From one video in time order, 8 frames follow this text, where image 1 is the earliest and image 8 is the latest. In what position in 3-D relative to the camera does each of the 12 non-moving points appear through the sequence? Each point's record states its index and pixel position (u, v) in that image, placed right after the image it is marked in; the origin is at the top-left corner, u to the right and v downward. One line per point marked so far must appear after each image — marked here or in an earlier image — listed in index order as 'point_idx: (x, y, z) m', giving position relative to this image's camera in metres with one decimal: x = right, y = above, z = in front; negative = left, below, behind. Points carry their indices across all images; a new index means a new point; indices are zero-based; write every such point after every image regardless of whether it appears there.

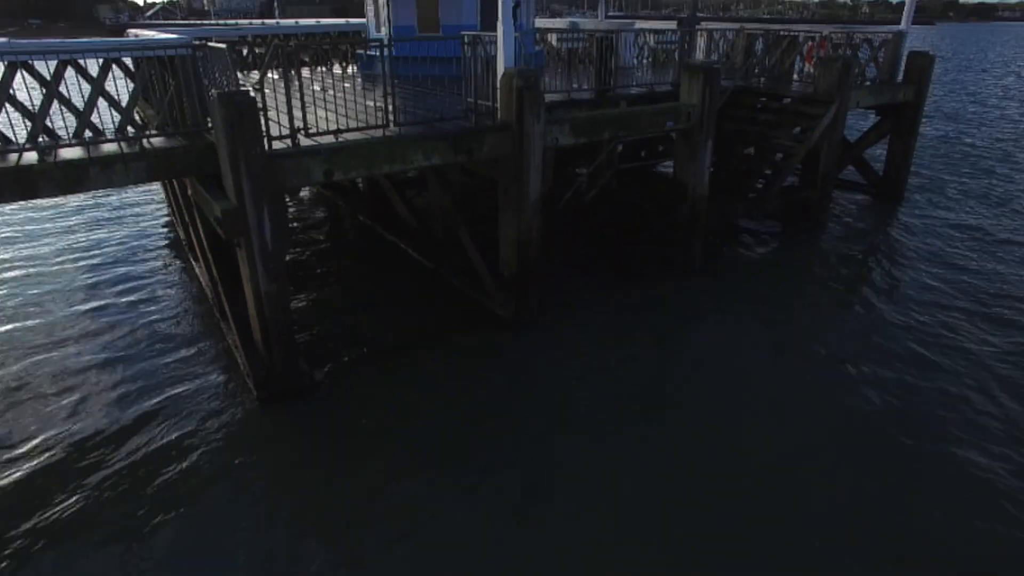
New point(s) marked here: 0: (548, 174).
0: (+0.4, +1.3, +7.5) m
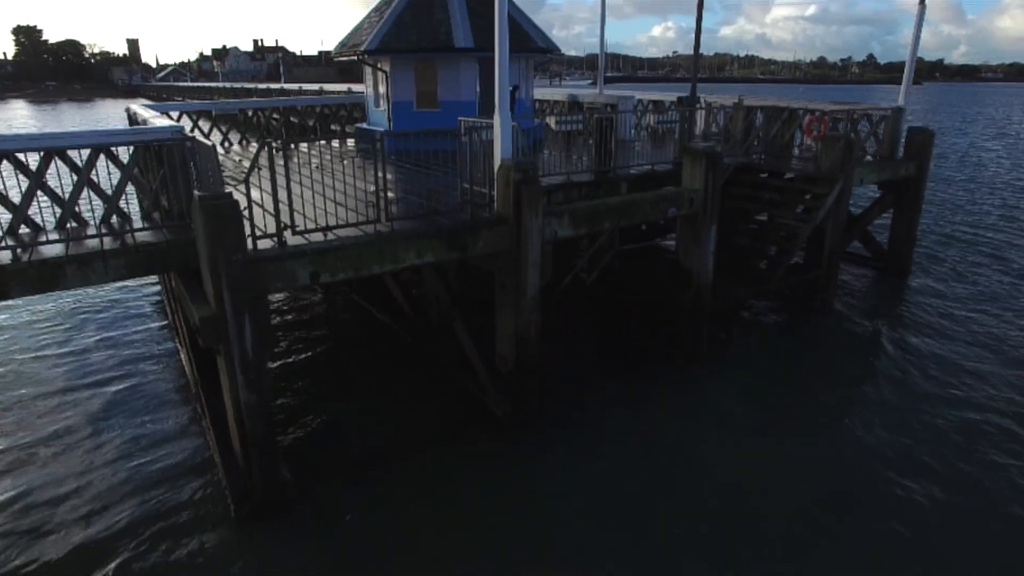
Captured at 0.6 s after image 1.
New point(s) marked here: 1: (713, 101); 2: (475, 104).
0: (+0.4, +0.2, +7.2) m
1: (+4.7, +4.4, +15.7) m
2: (-0.7, +3.5, +12.7) m
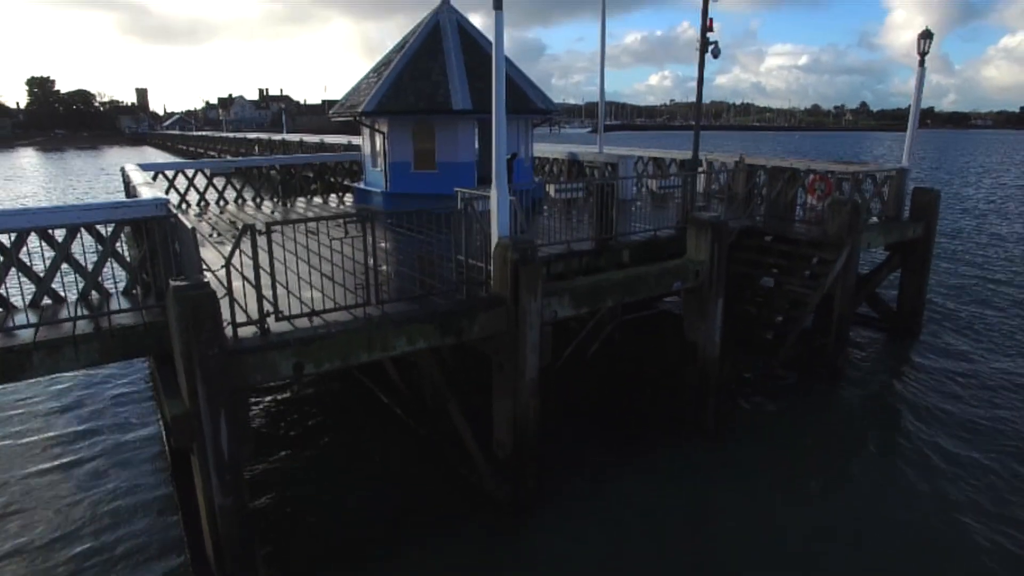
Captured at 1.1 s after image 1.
0: (+0.4, -0.6, +6.8) m
1: (+4.7, +3.0, +15.6) m
2: (-0.7, +2.3, +12.5) m
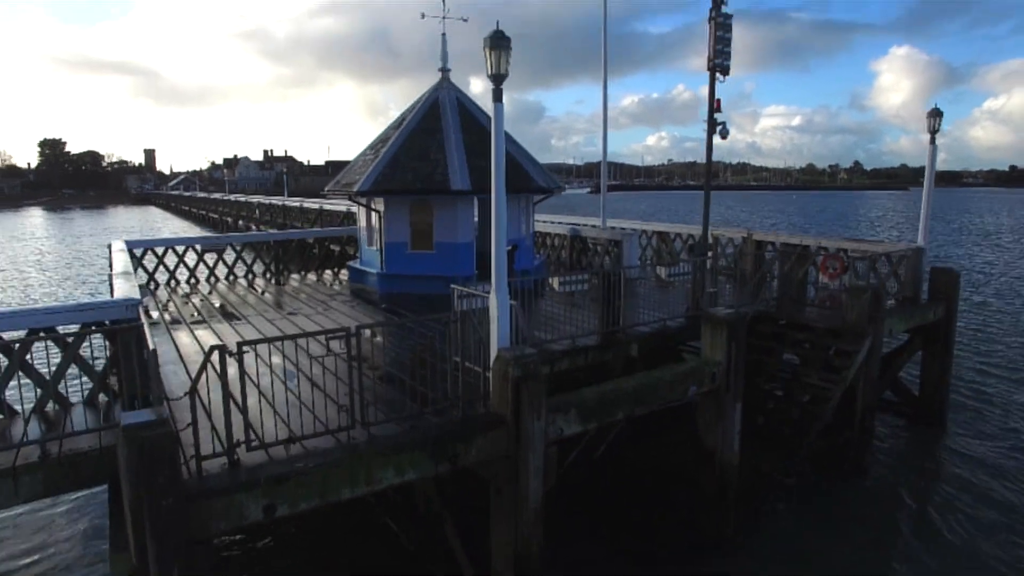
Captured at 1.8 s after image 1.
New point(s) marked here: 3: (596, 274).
0: (+0.4, -1.7, +6.1) m
1: (+4.7, +1.2, +15.2) m
2: (-0.7, +0.8, +12.1) m
3: (+1.1, +0.2, +9.2) m
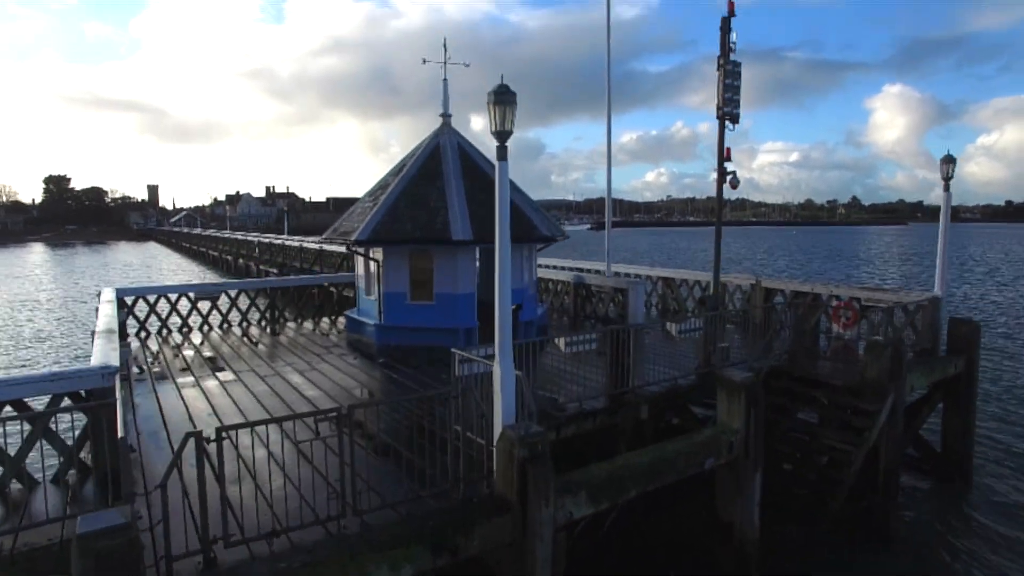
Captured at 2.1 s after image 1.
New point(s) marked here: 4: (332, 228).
0: (+0.4, -2.2, +5.6) m
1: (+4.8, +0.2, +14.8) m
2: (-0.7, -0.2, +11.7) m
3: (+1.2, -0.5, +8.8) m
4: (-3.4, +1.1, +12.6) m
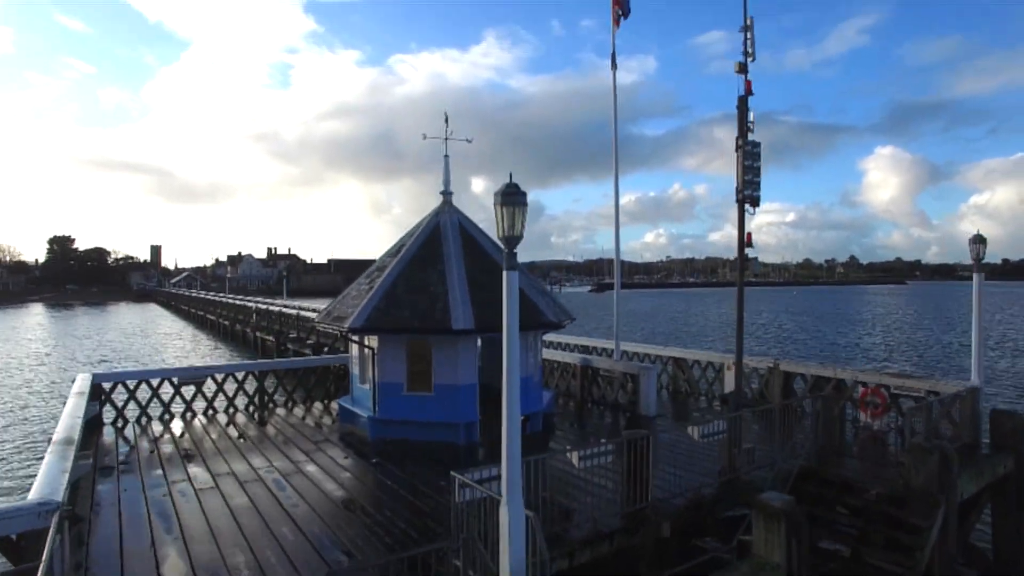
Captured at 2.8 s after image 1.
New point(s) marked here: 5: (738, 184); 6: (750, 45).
0: (+0.5, -3.2, +4.6) m
1: (+4.8, -1.6, +14.0) m
2: (-0.6, -1.6, +10.8) m
3: (+1.3, -1.7, +7.9) m
4: (-3.3, -0.4, +11.9) m
5: (+3.0, +1.4, +8.9) m
6: (+3.3, +3.3, +9.1) m
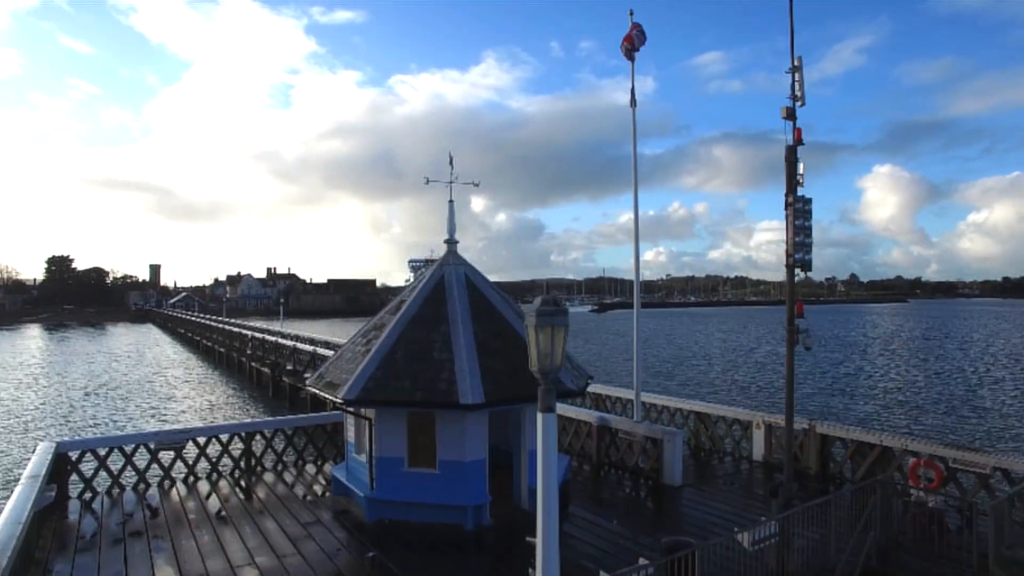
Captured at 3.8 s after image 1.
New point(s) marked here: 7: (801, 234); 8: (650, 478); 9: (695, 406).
0: (+0.7, -3.9, +3.4) m
1: (+5.0, -2.6, +12.8) m
2: (-0.4, -2.5, +9.7) m
3: (+1.5, -2.6, +6.7) m
4: (-3.1, -1.4, +10.7) m
5: (+3.2, +0.5, +7.8) m
6: (+3.4, +2.4, +8.0) m
7: (+3.3, +0.6, +7.7) m
8: (+2.5, -3.4, +12.1) m
9: (+3.9, -2.6, +14.5) m
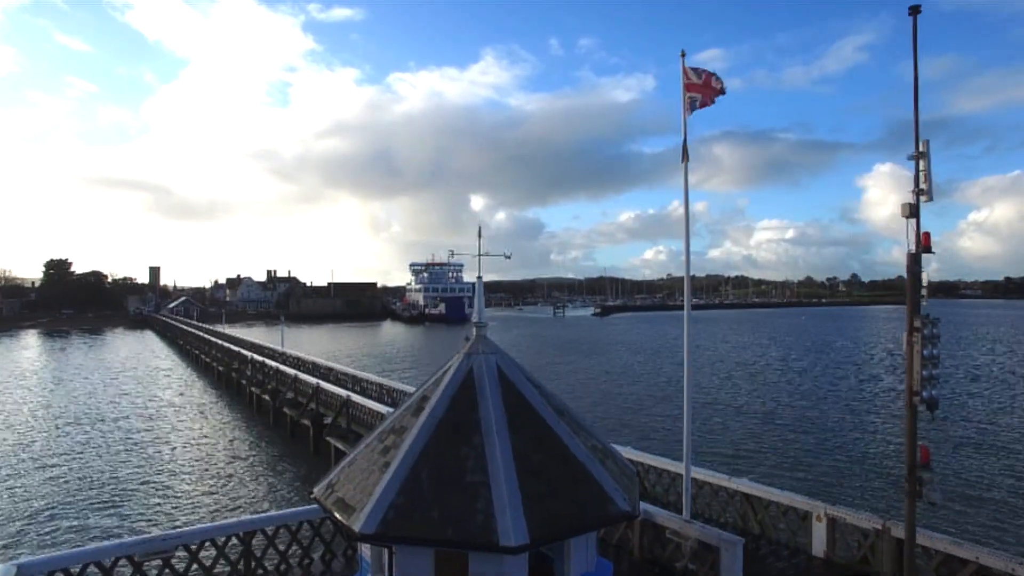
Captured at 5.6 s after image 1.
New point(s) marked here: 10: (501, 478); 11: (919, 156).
0: (+1.3, -5.3, +1.9) m
1: (+5.6, -3.9, +11.4) m
2: (+0.2, -3.9, +8.2) m
3: (+2.0, -4.0, +5.3) m
4: (-2.6, -2.7, +9.3) m
5: (+3.8, -0.9, +6.4) m
6: (+4.0, +1.1, +6.6) m
7: (+3.9, -0.7, +6.3) m
8: (+3.1, -4.8, +10.7) m
9: (+4.5, -3.9, +13.1) m
10: (-0.1, -2.4, +8.1) m
11: (+3.9, +1.3, +6.6) m
